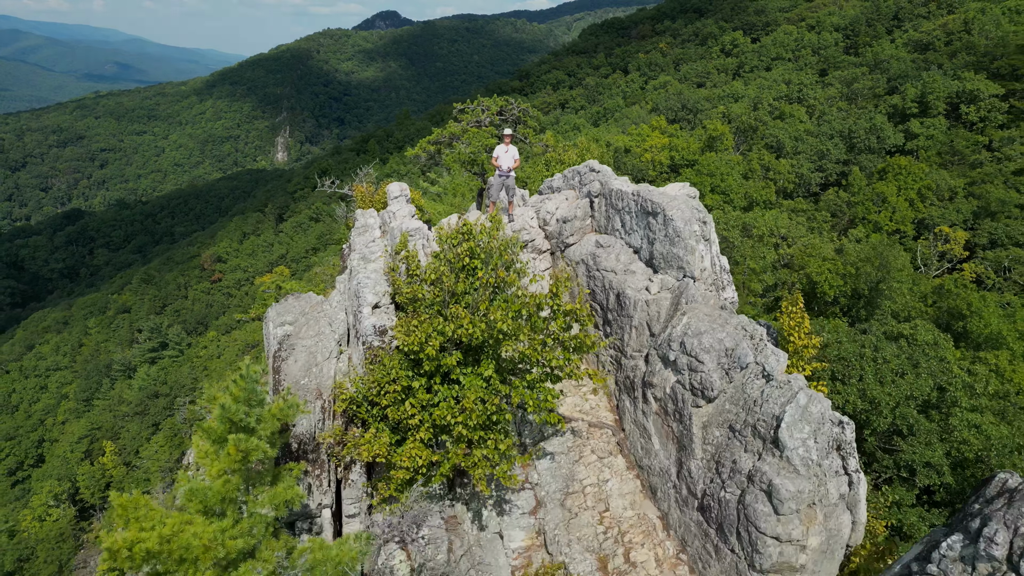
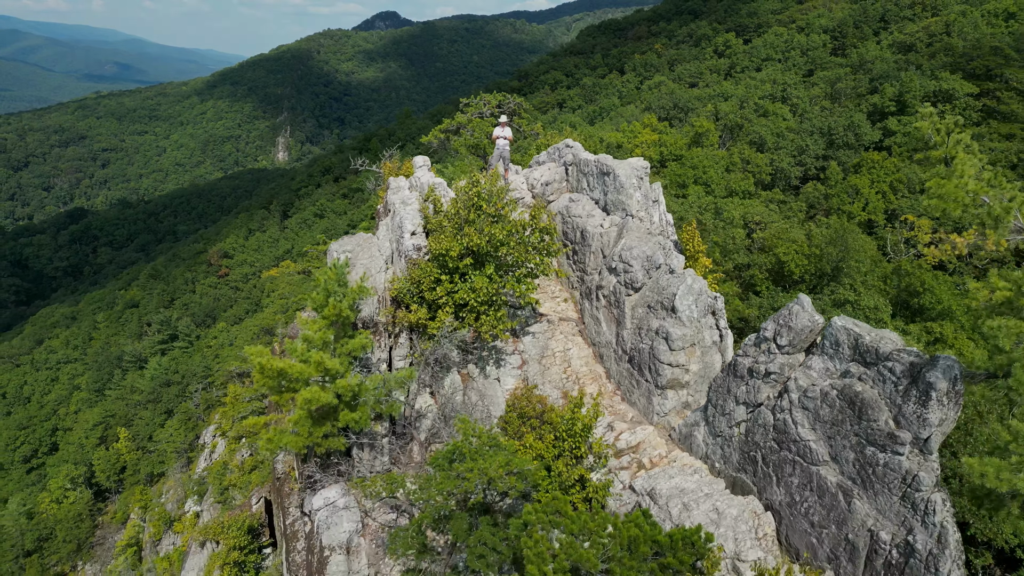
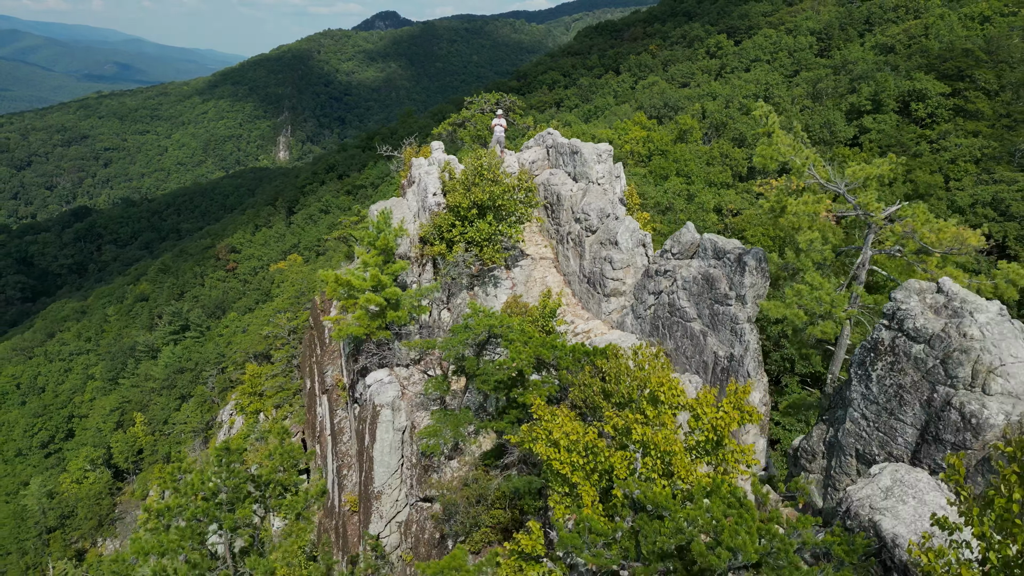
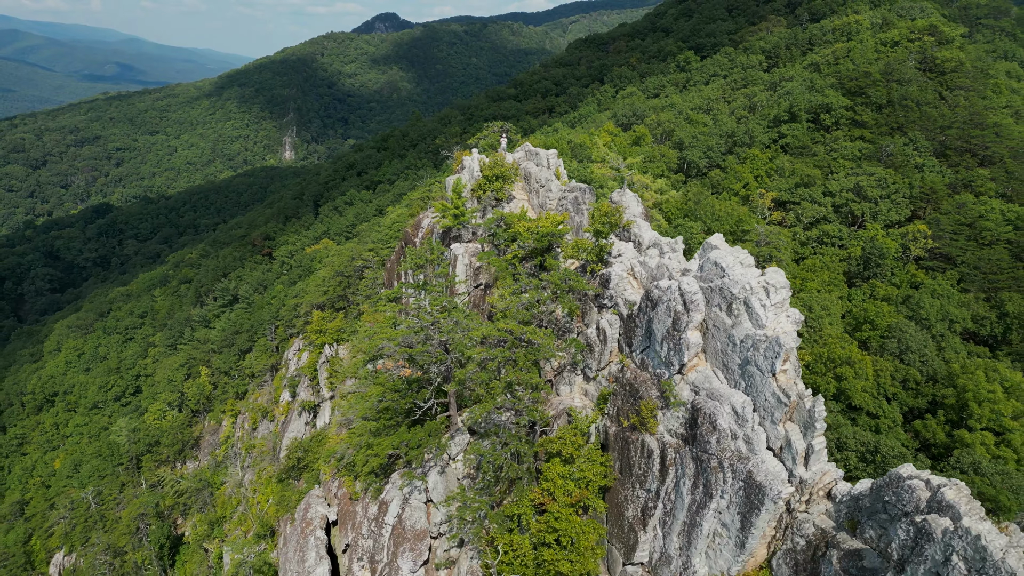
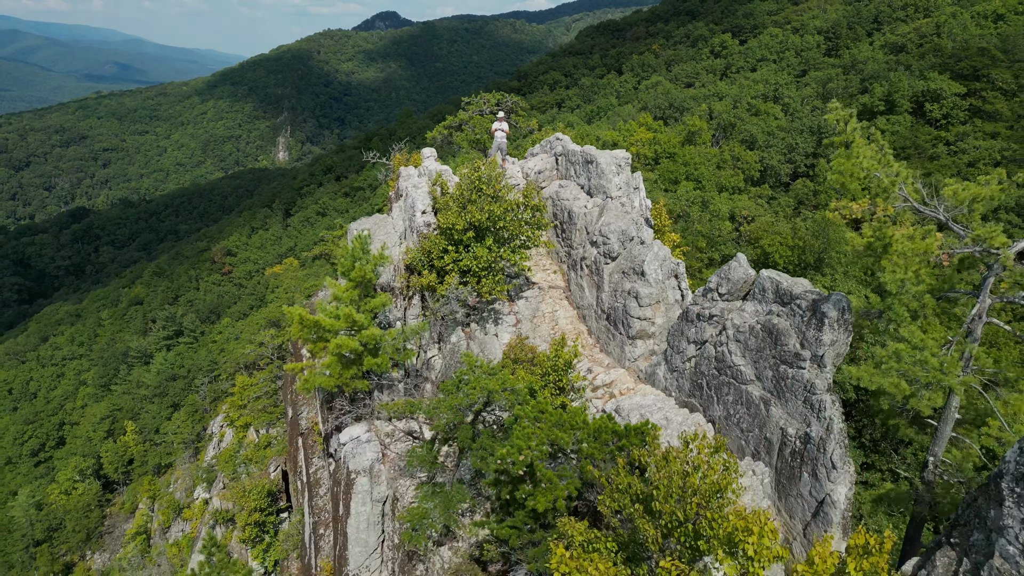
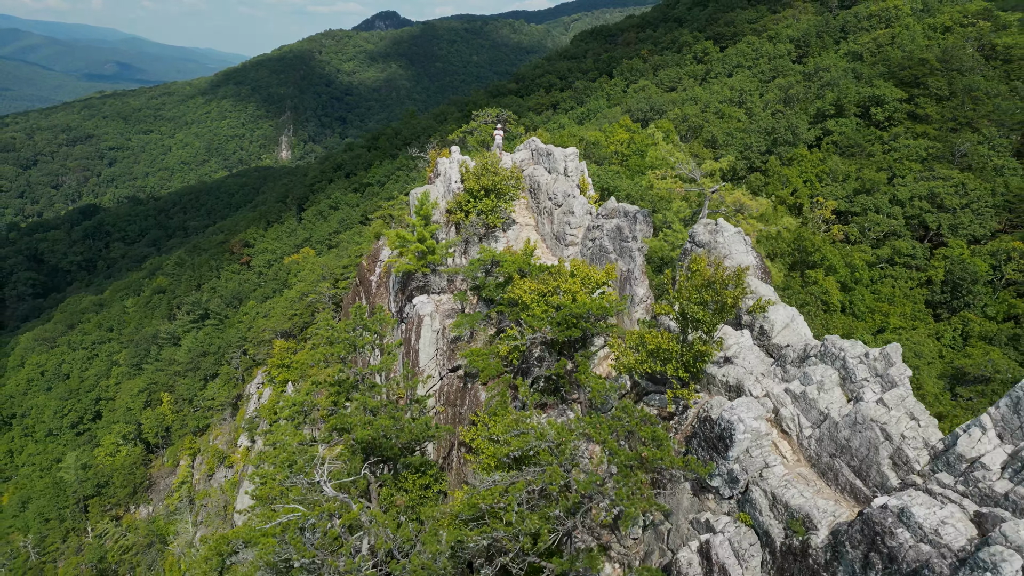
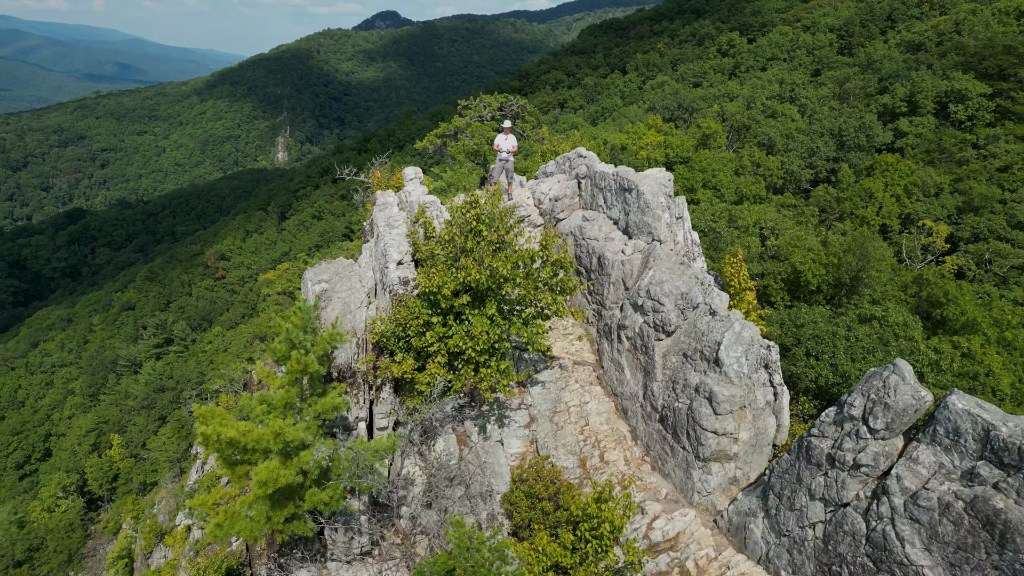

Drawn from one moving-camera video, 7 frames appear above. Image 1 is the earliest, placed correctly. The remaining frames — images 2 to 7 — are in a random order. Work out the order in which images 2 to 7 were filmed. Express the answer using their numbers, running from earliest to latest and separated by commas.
7, 2, 5, 3, 6, 4
